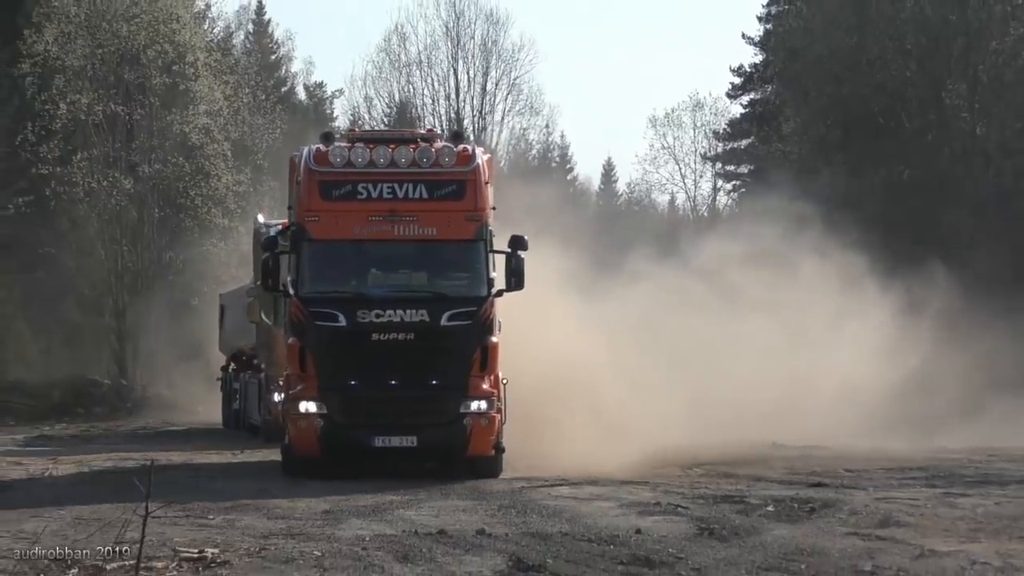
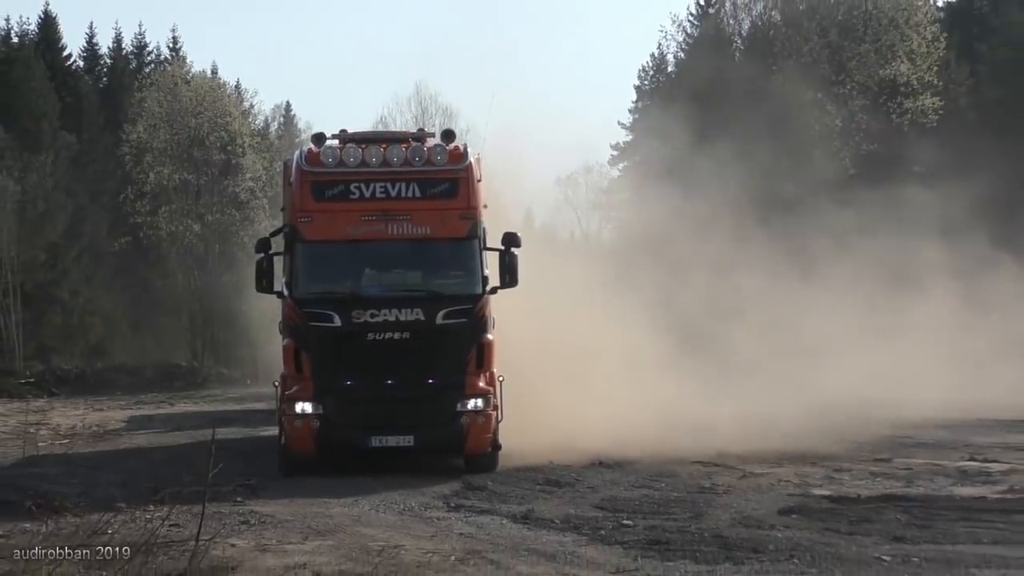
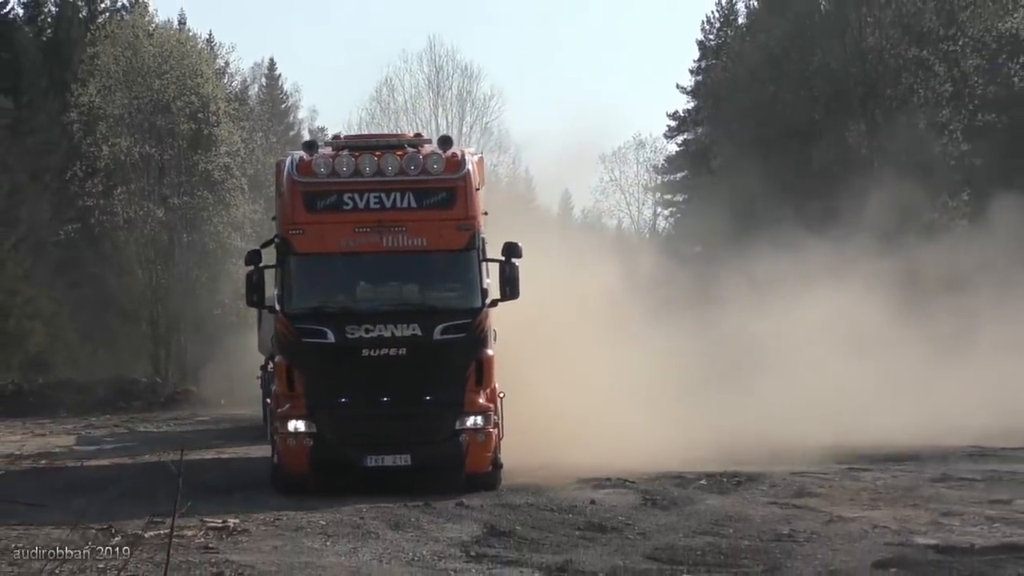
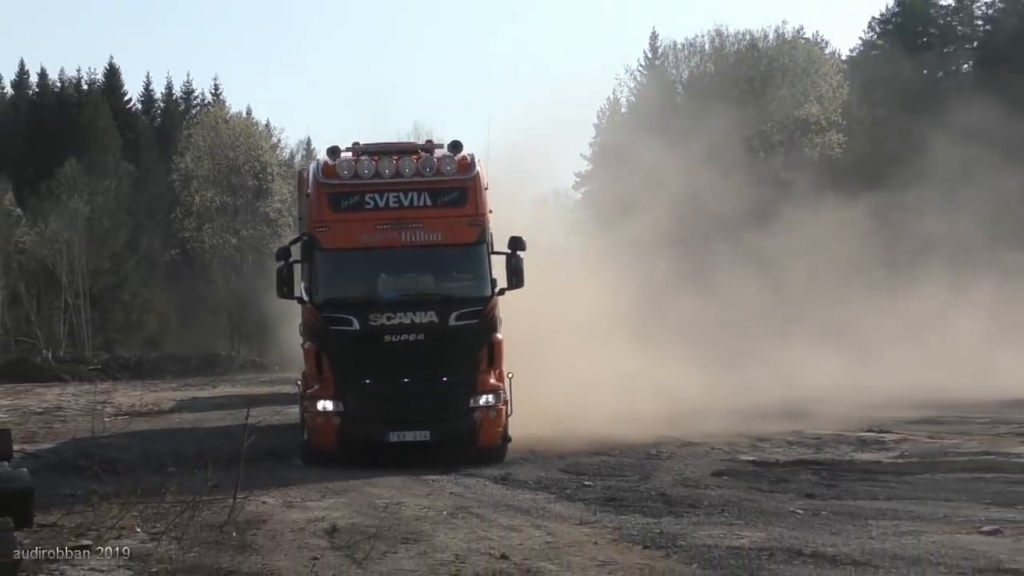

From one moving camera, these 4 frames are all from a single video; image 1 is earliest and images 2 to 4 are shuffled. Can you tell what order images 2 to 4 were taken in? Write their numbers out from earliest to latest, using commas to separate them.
3, 2, 4
